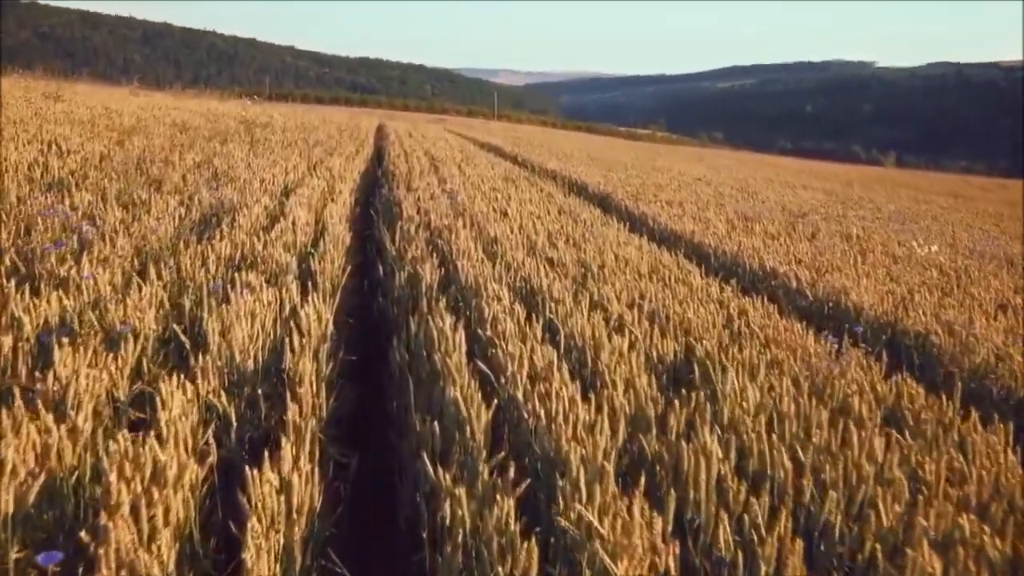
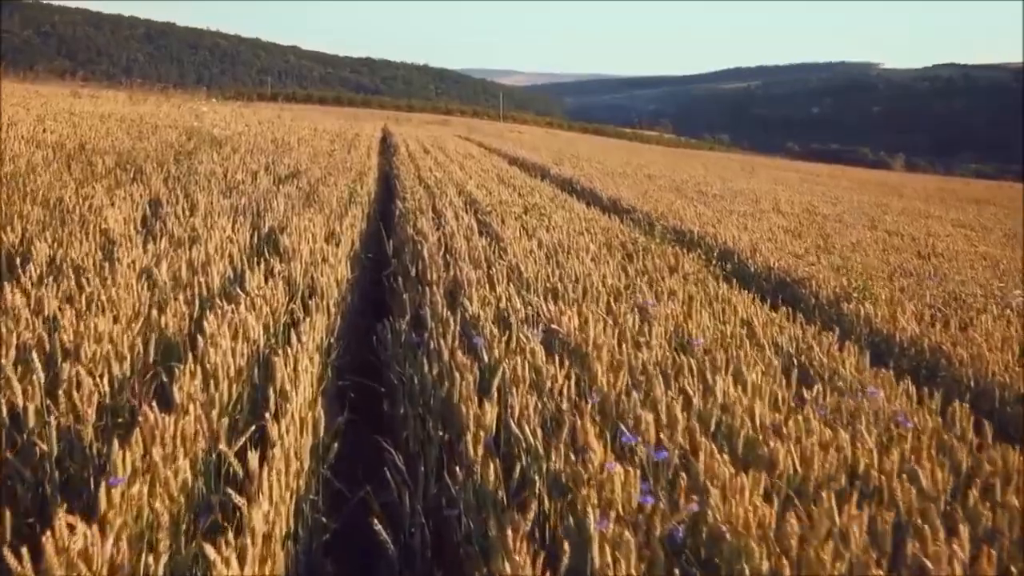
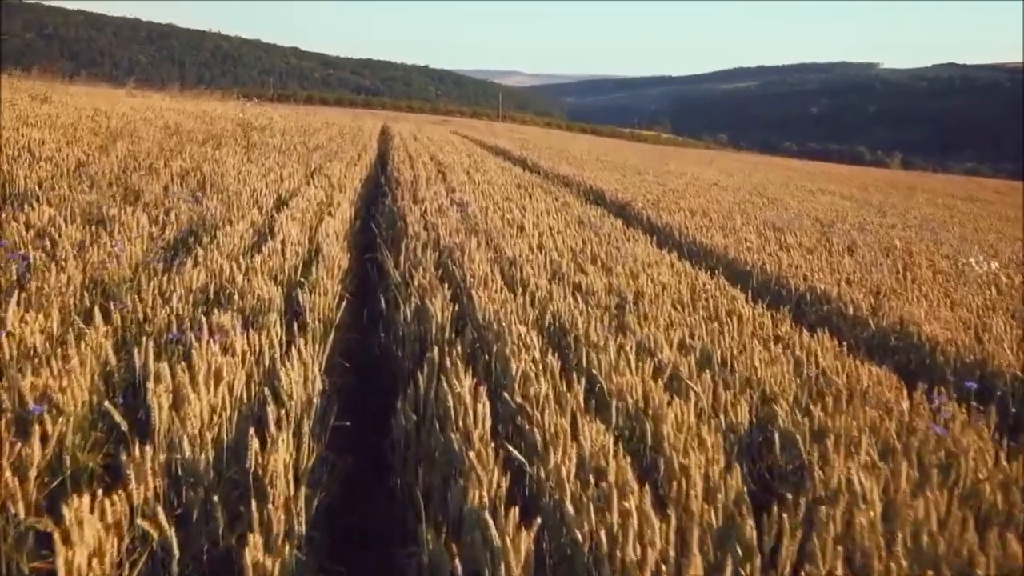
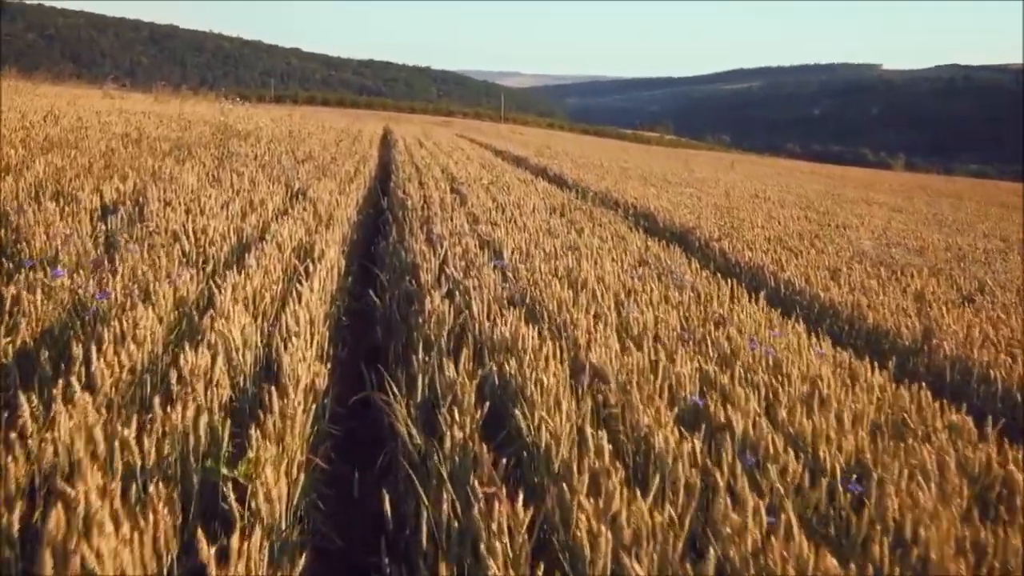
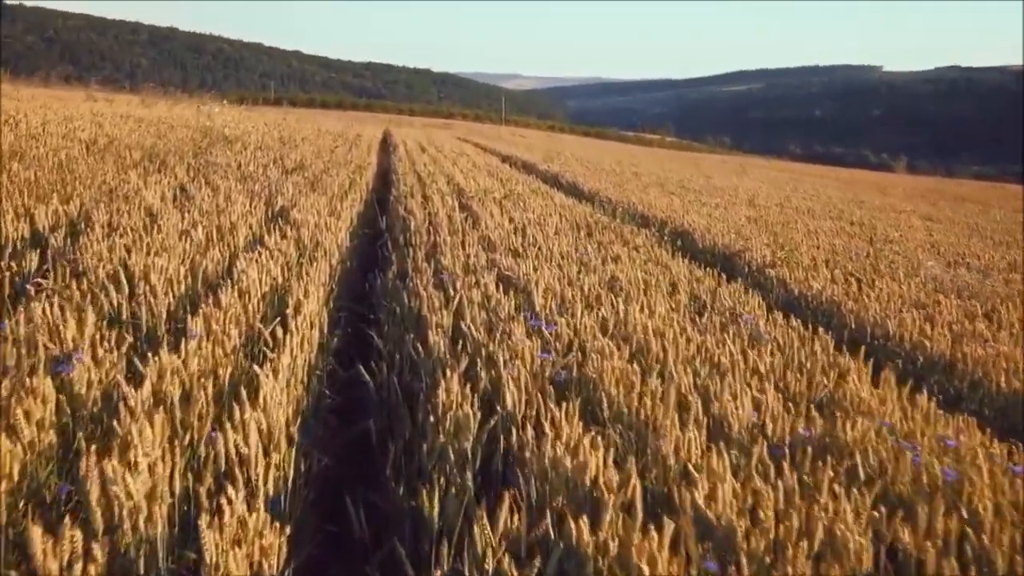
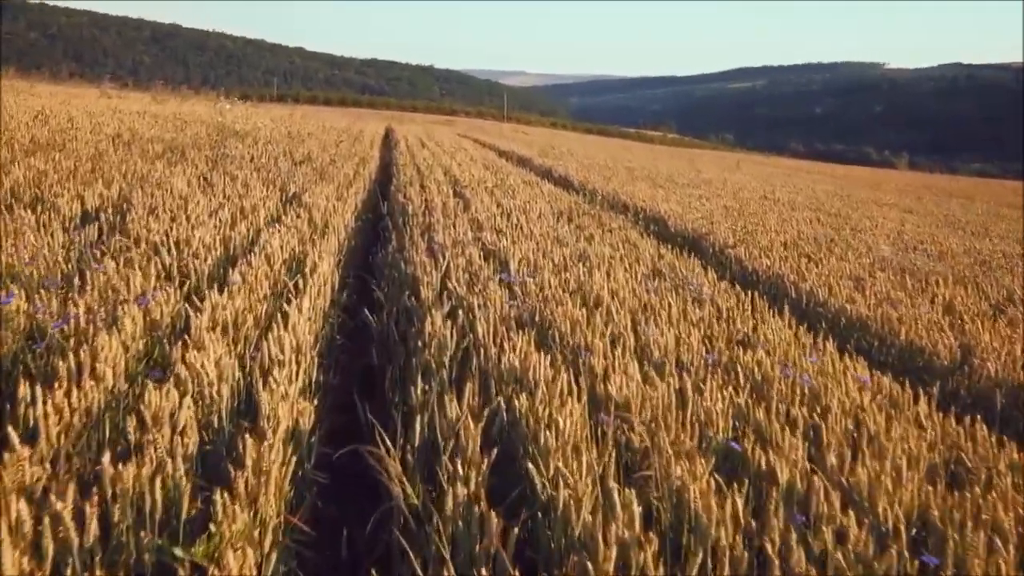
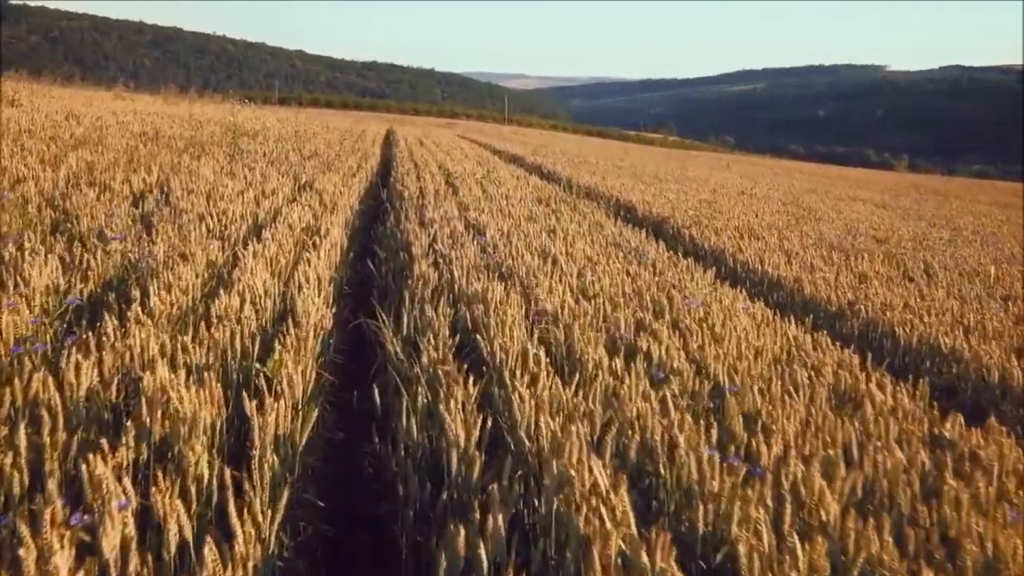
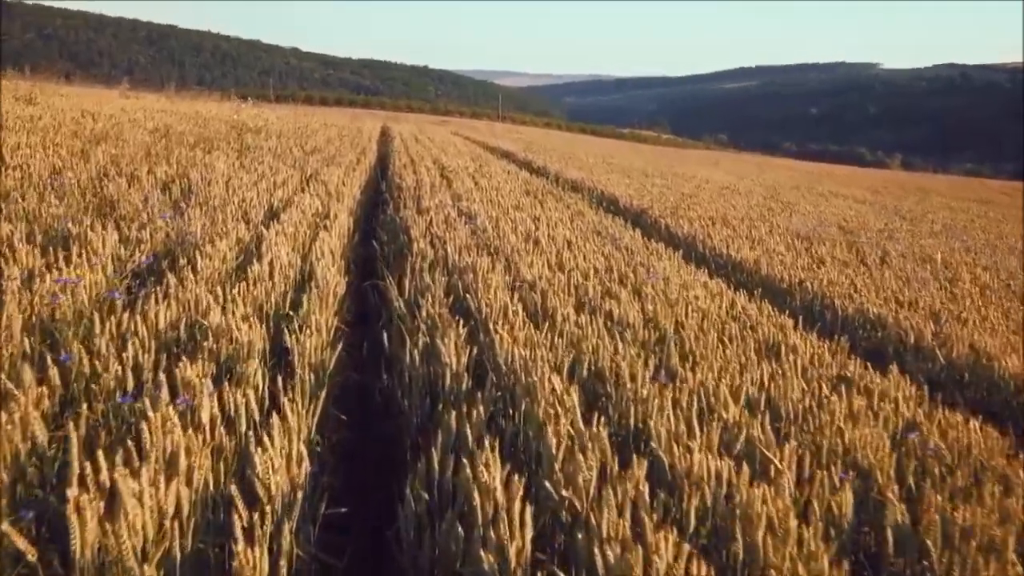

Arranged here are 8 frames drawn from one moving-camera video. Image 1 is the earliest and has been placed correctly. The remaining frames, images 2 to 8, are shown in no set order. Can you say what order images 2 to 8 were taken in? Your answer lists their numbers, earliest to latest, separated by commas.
3, 8, 7, 4, 6, 5, 2
